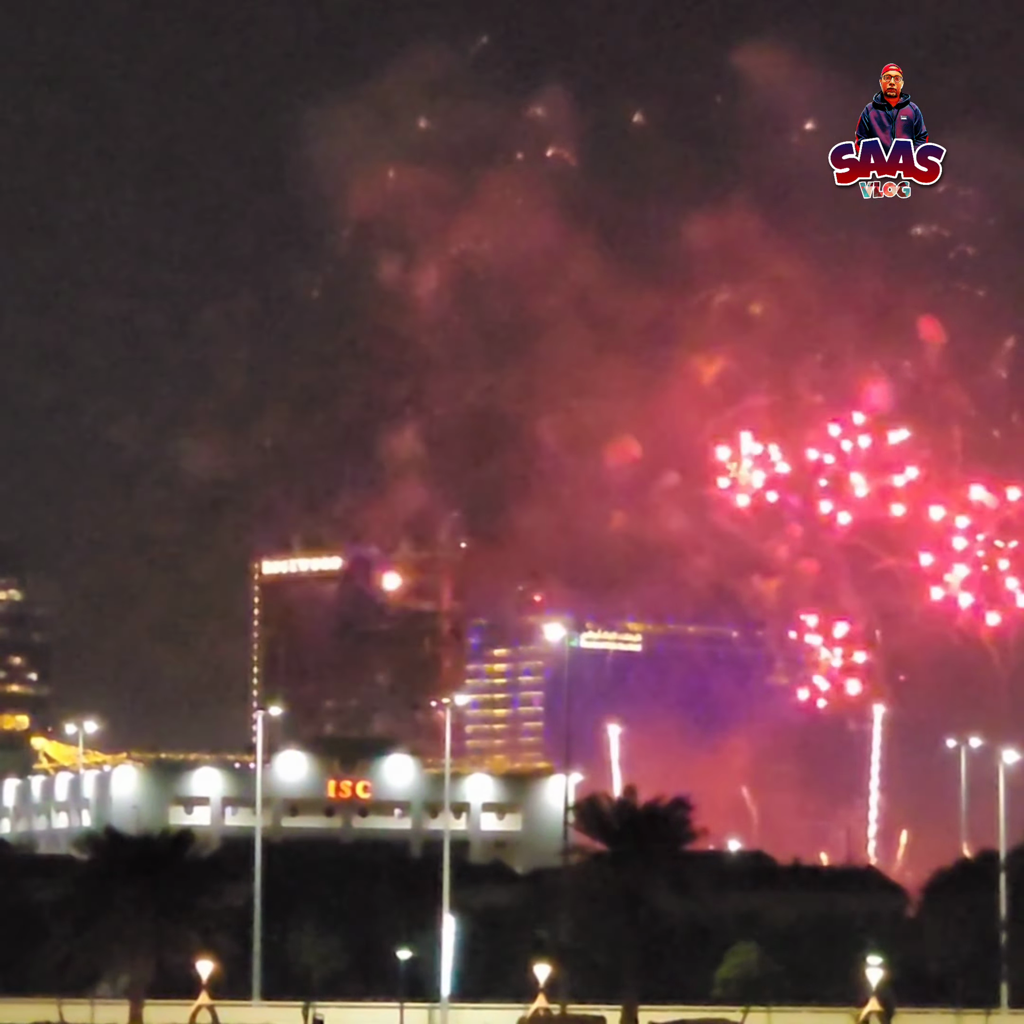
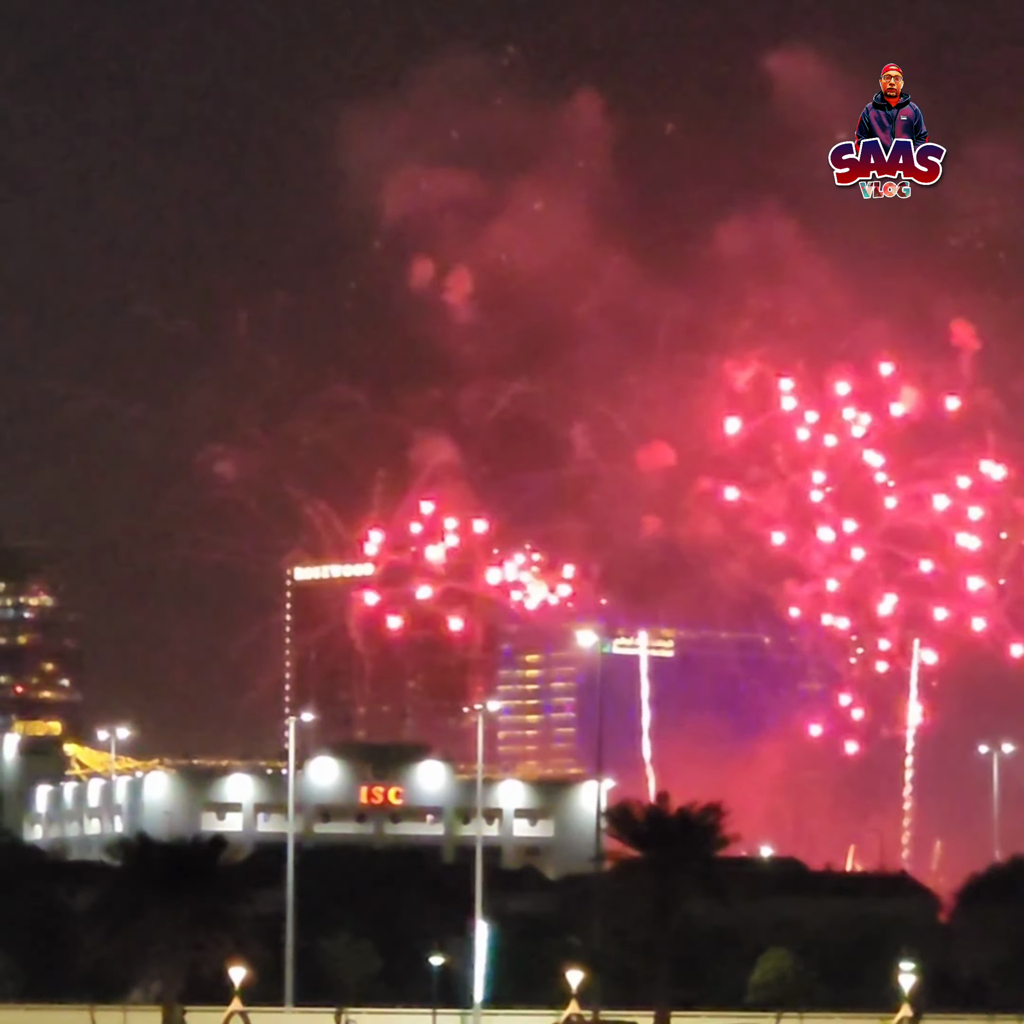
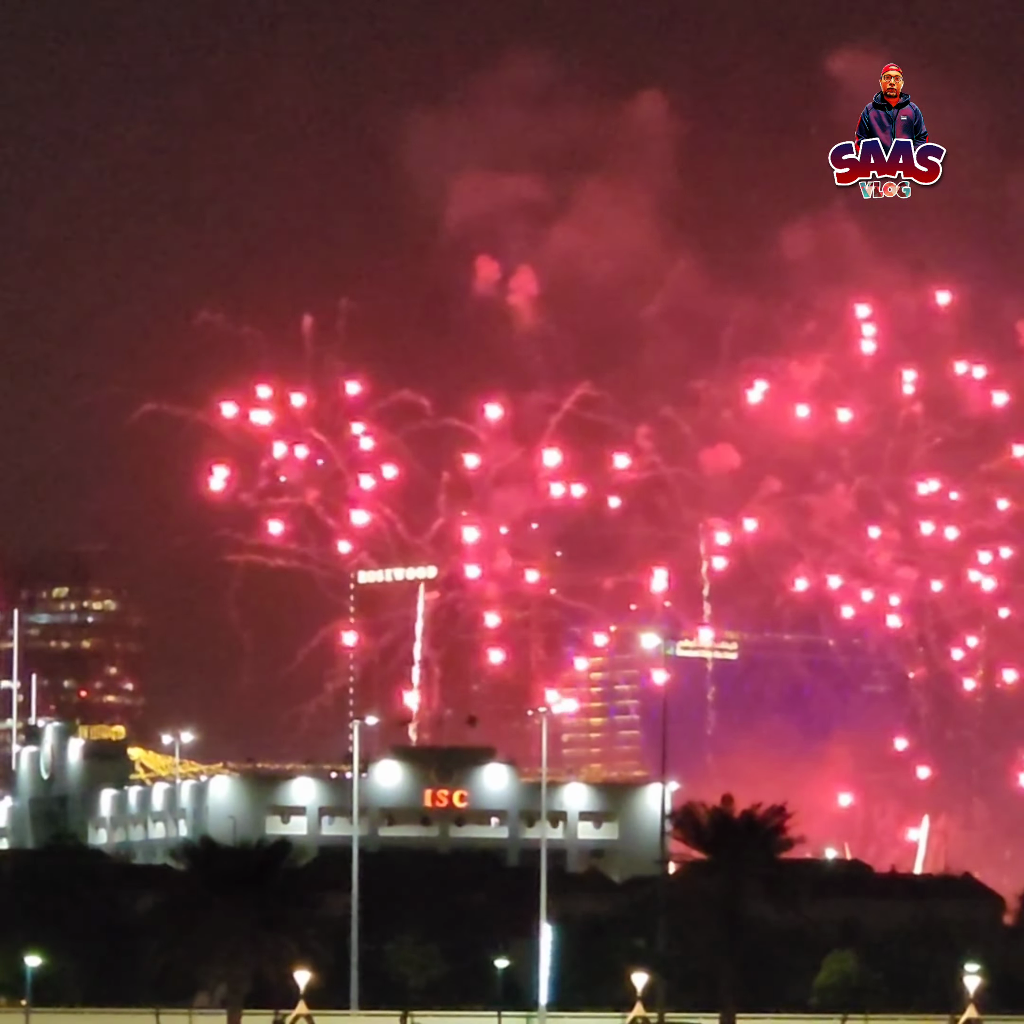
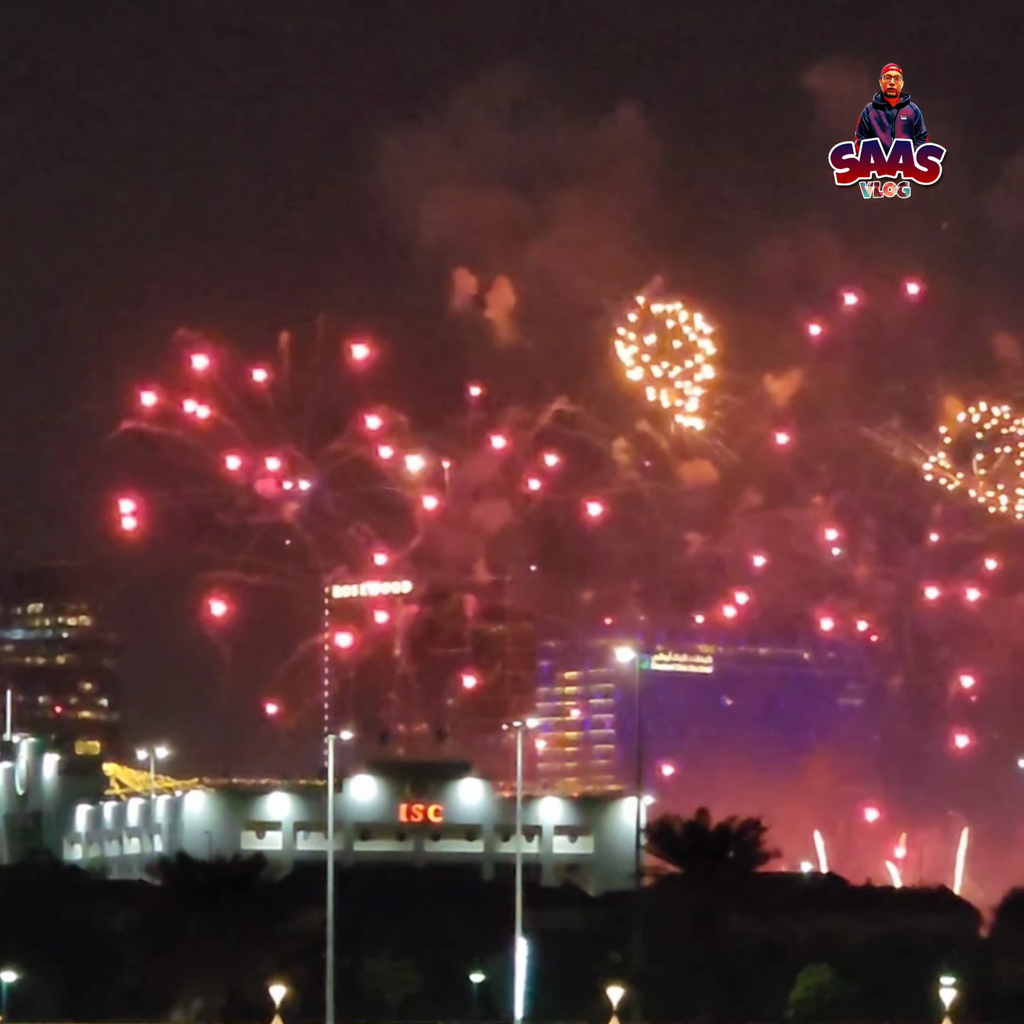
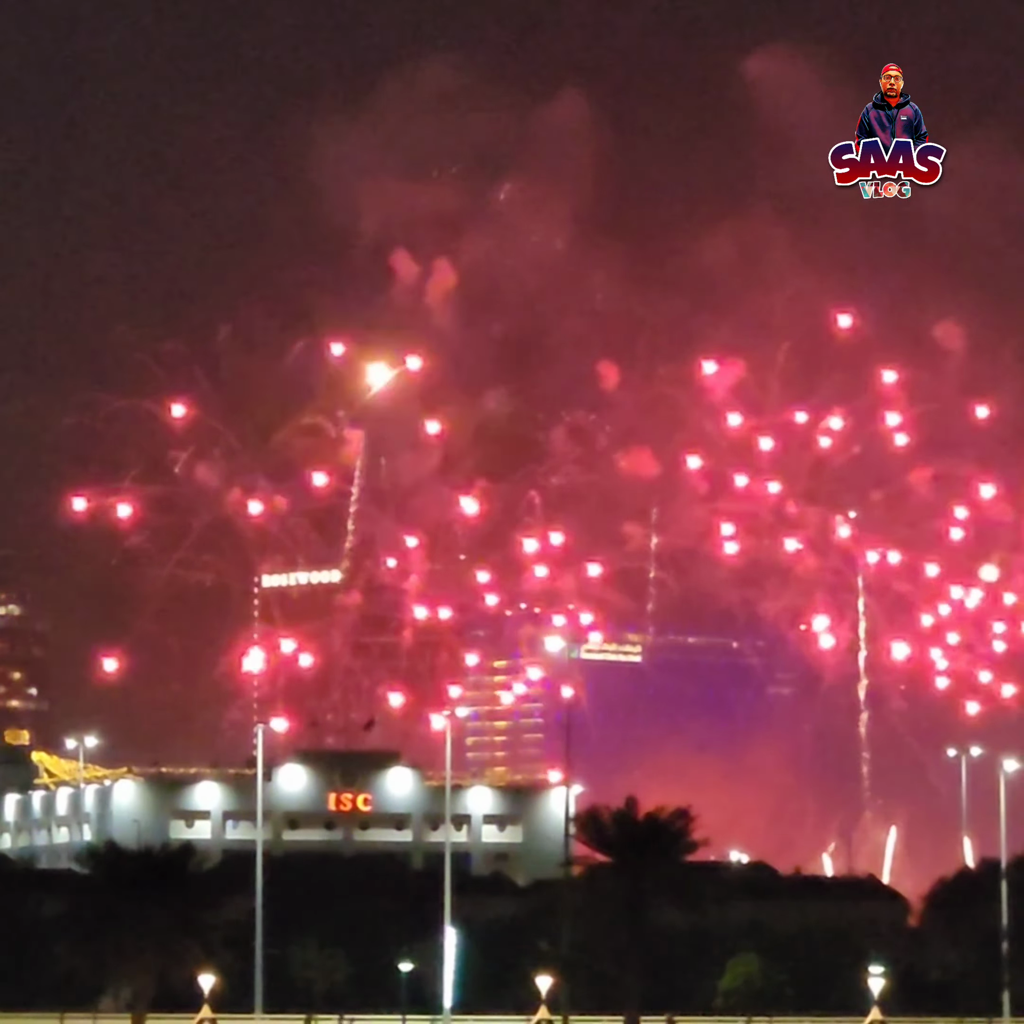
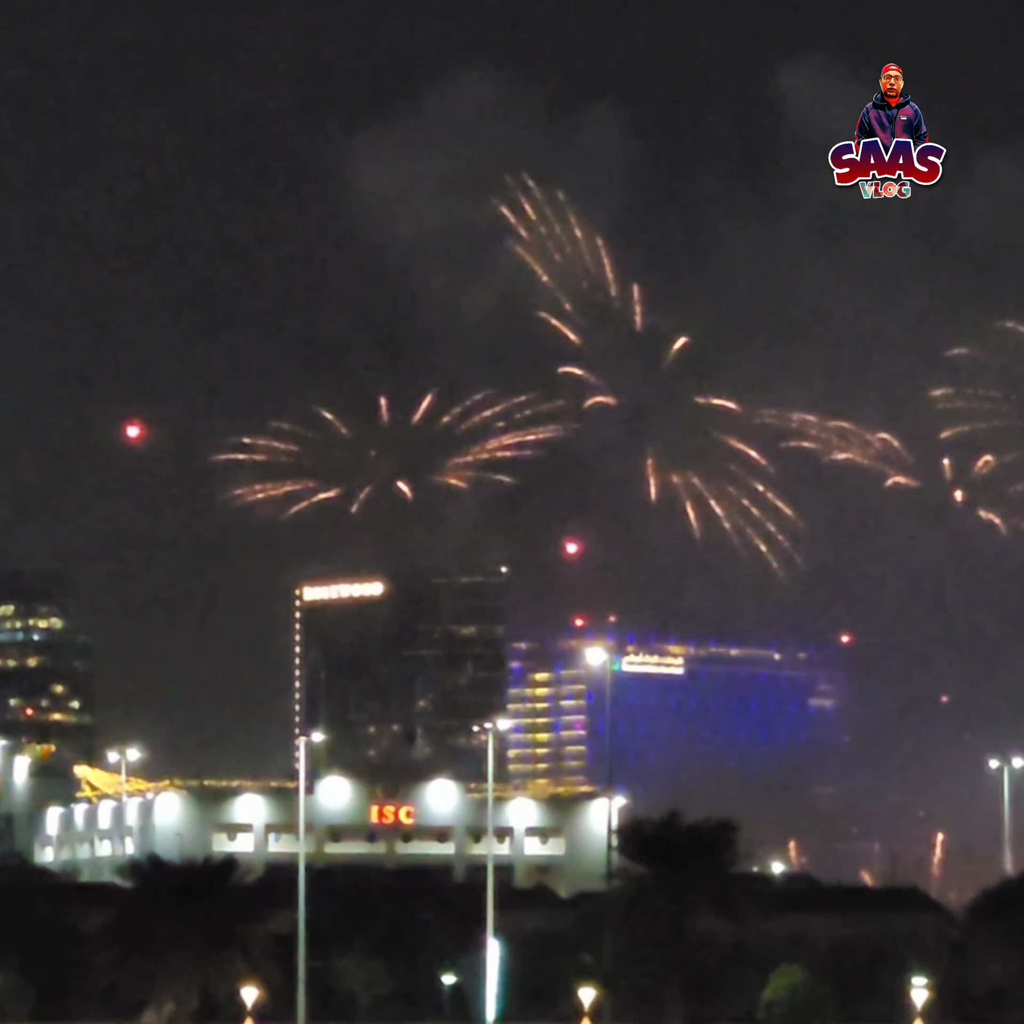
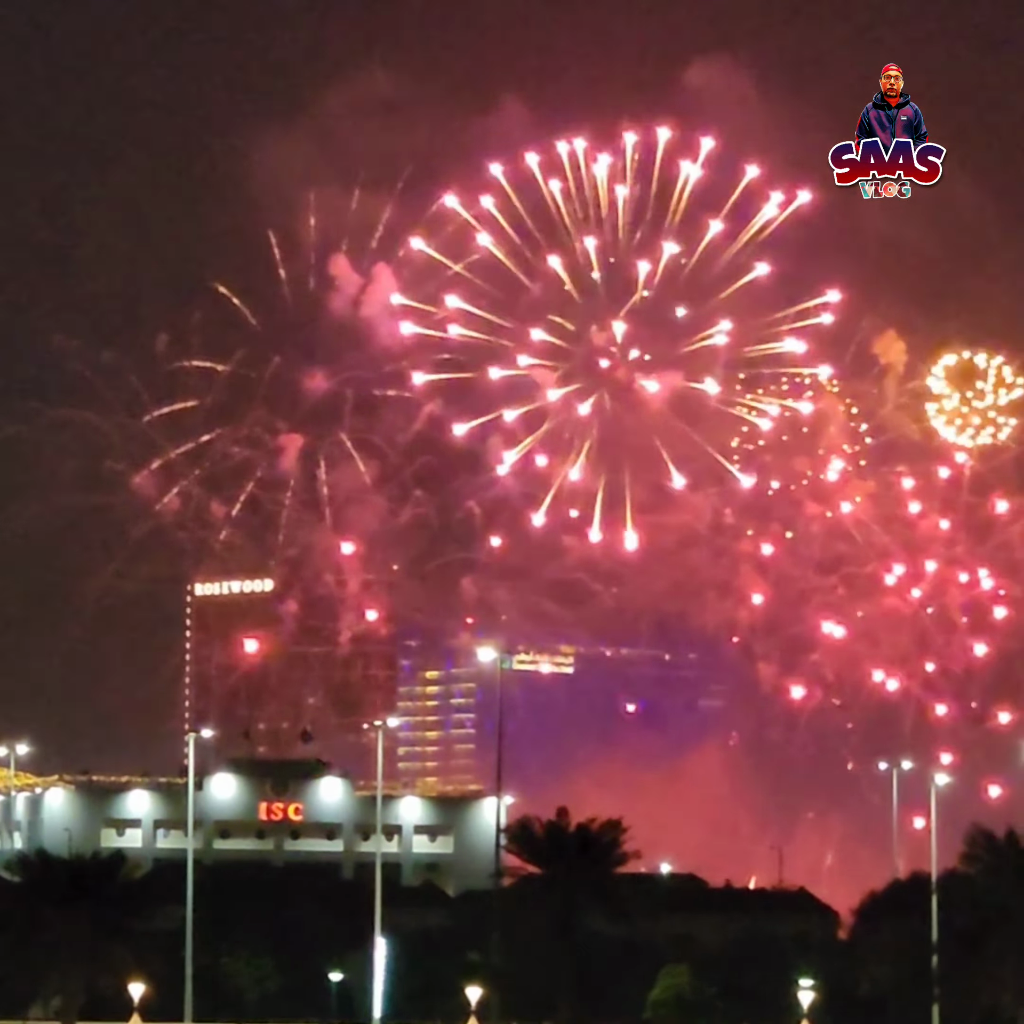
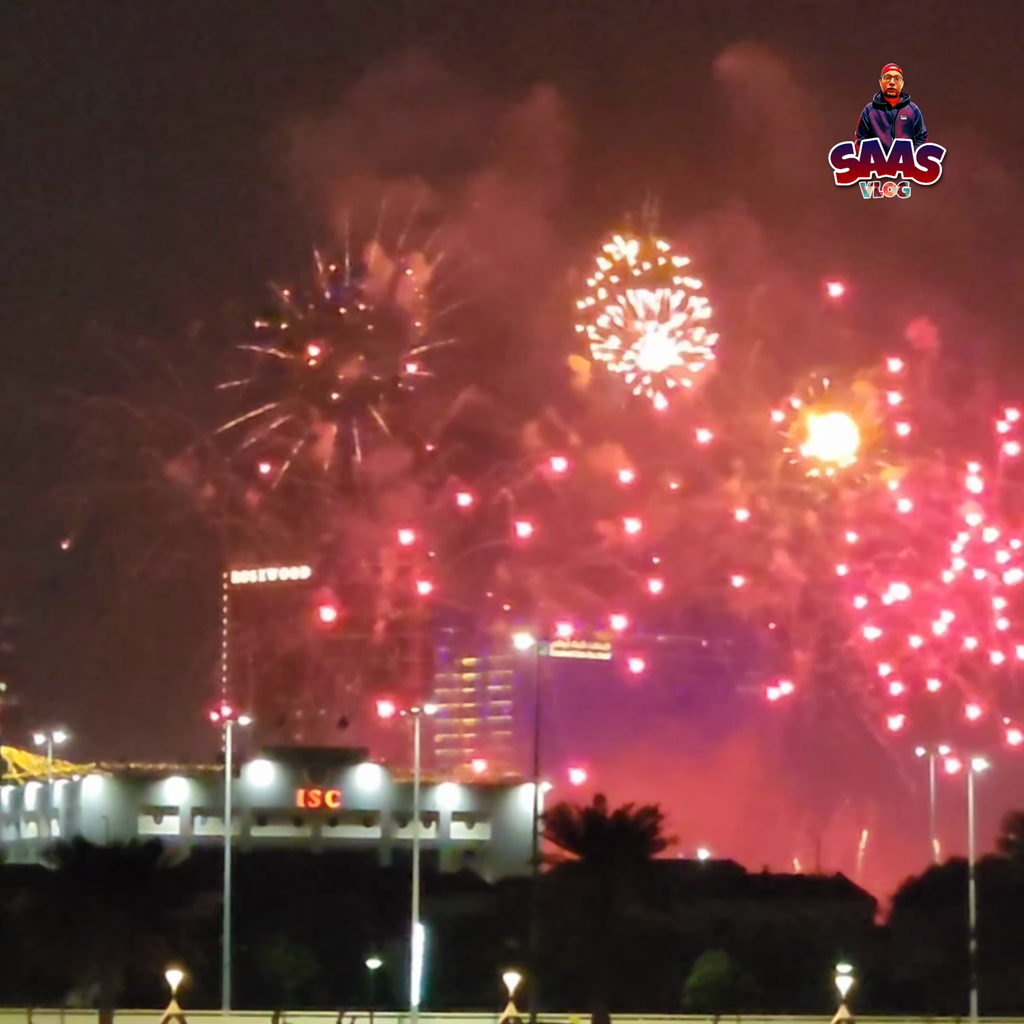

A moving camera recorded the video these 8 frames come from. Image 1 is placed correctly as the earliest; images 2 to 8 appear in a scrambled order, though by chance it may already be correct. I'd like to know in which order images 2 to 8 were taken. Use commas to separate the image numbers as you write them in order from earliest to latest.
2, 3, 4, 6, 5, 8, 7
